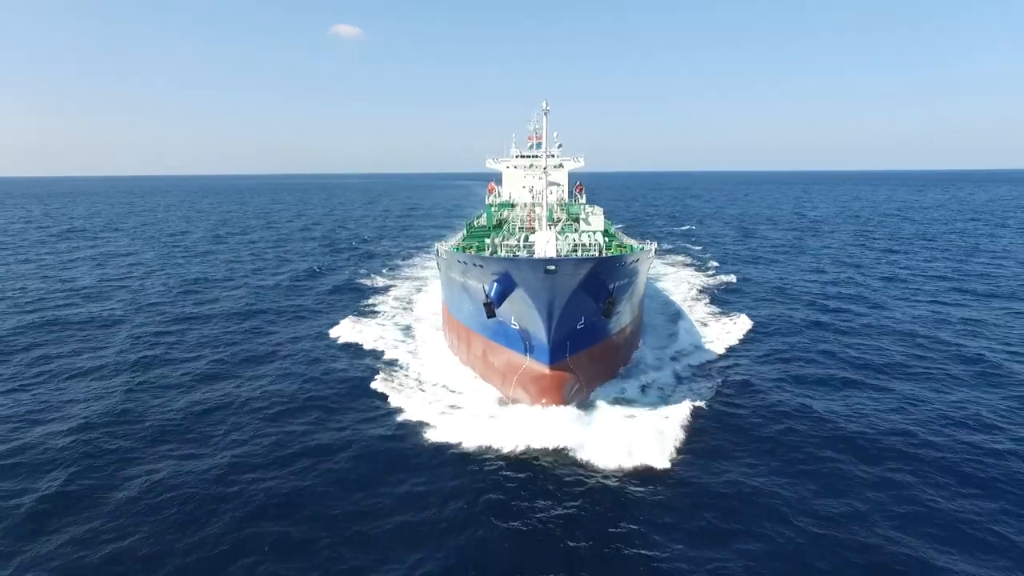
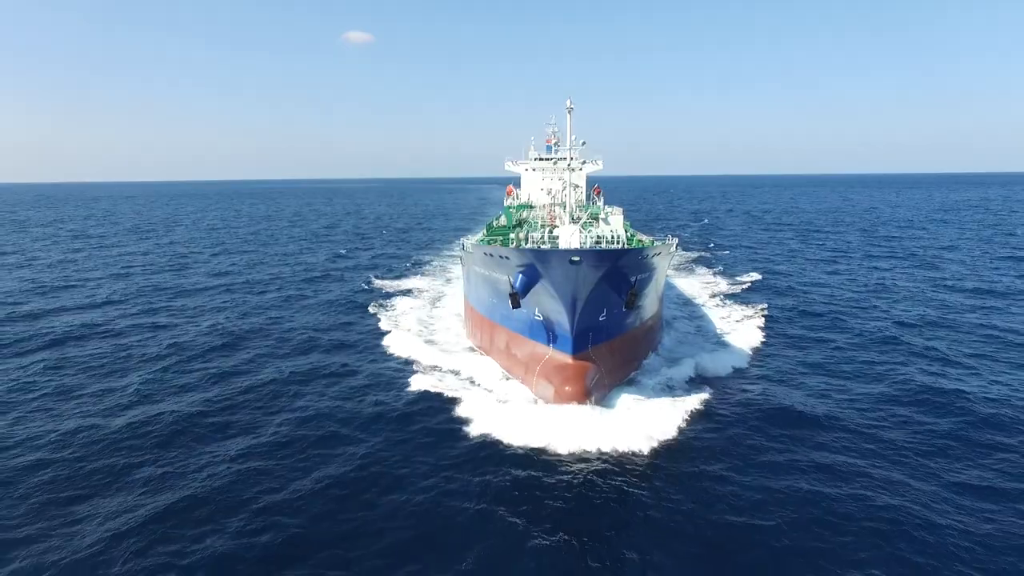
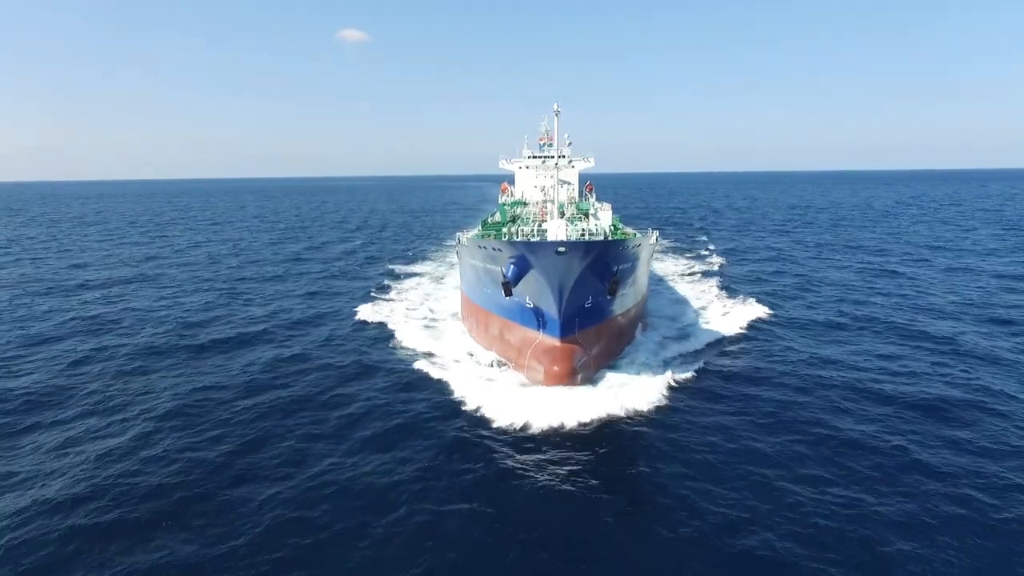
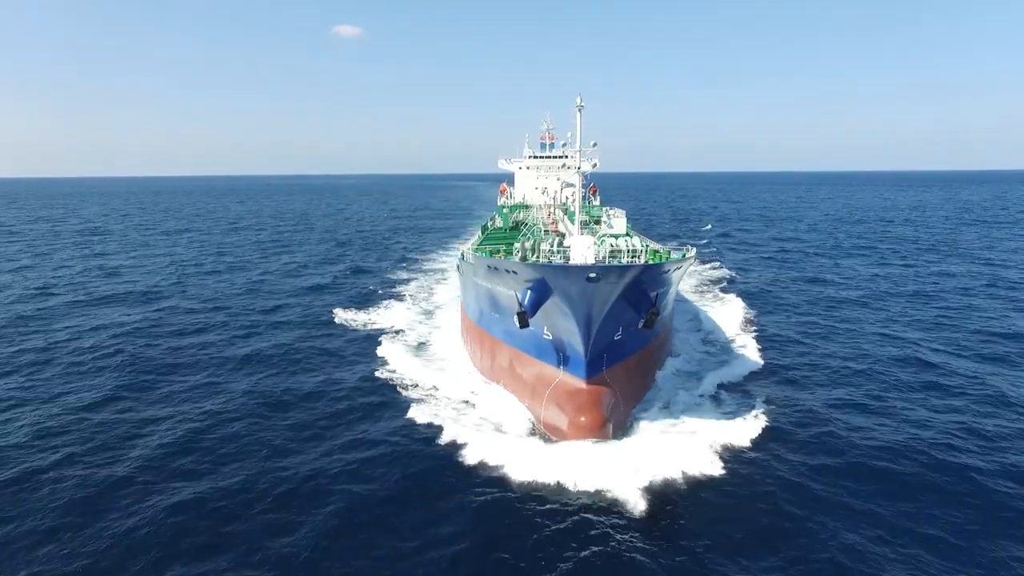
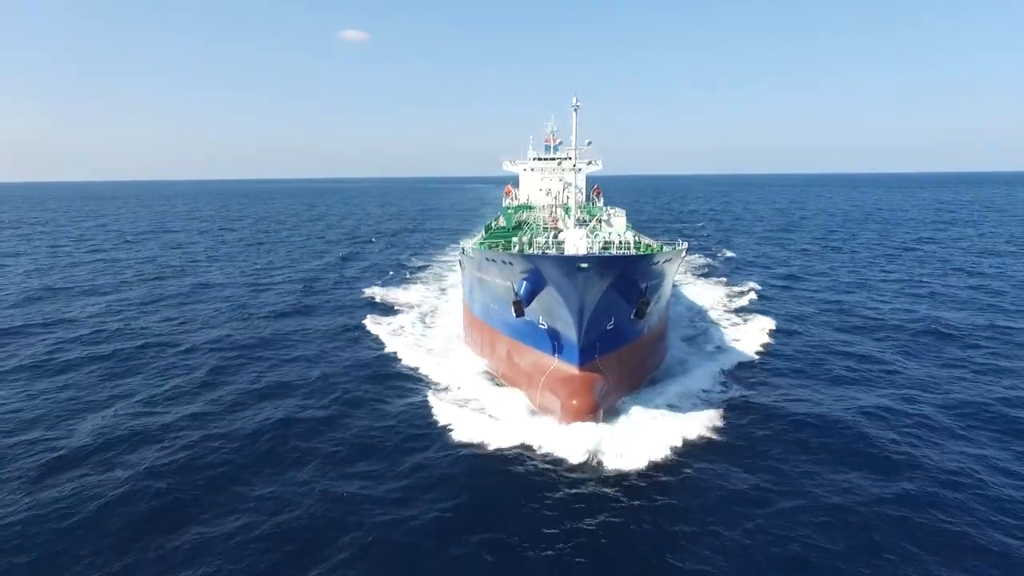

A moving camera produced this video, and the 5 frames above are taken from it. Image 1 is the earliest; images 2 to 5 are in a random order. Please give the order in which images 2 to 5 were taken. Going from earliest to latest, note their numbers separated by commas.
4, 5, 2, 3
